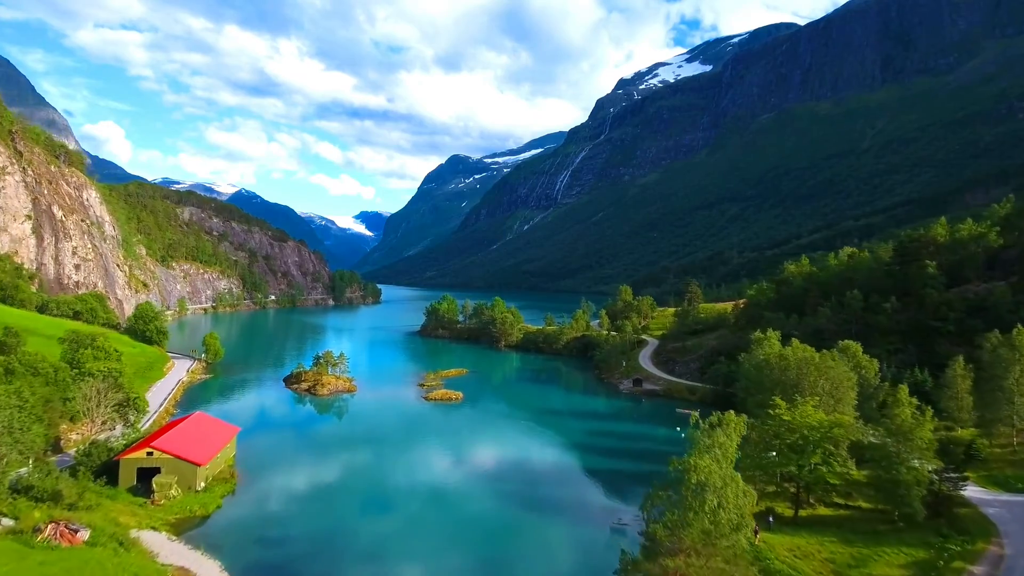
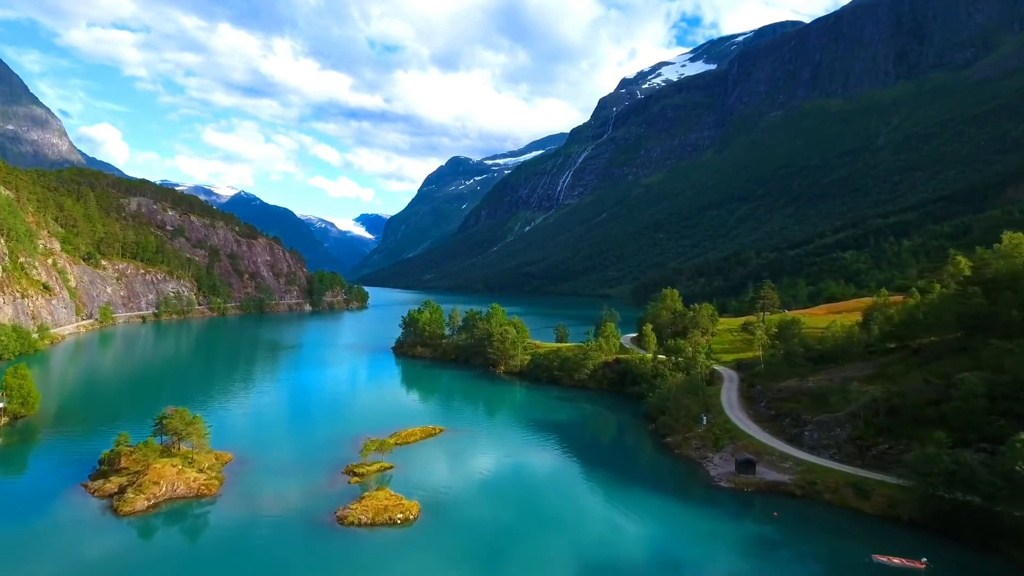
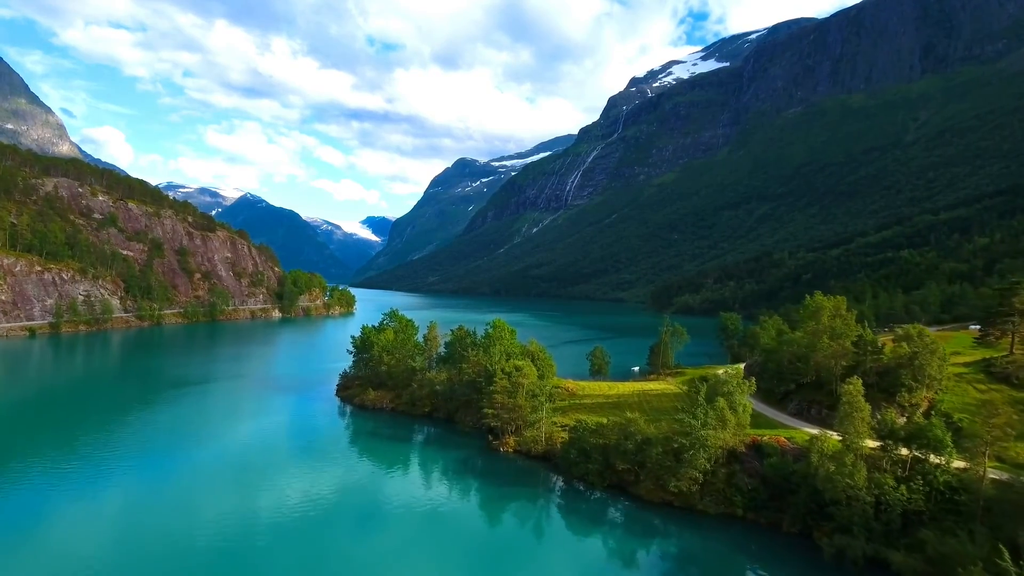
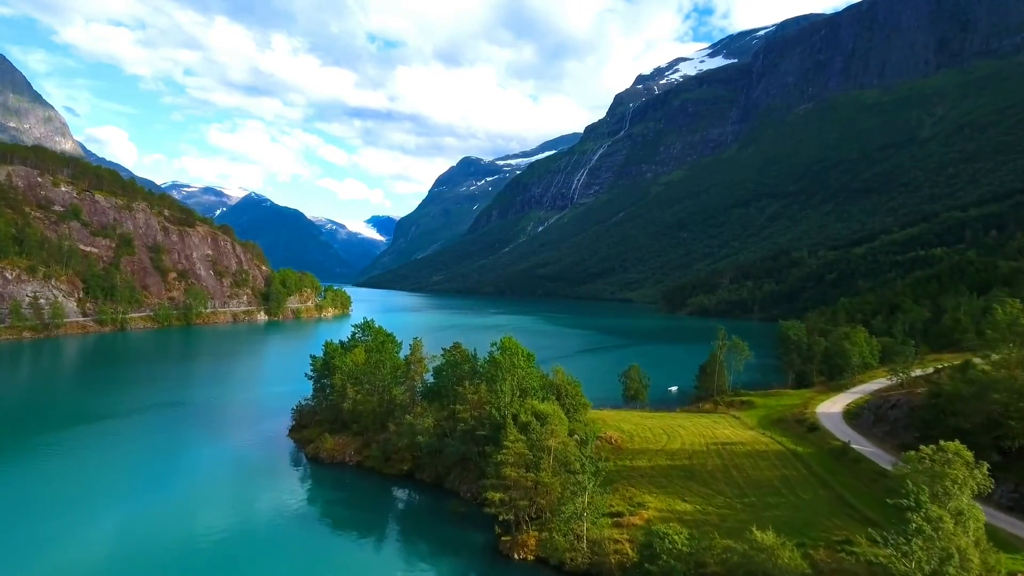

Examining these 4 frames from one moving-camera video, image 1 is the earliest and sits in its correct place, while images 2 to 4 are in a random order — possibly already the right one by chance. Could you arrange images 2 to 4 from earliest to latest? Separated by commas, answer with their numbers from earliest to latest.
2, 3, 4
